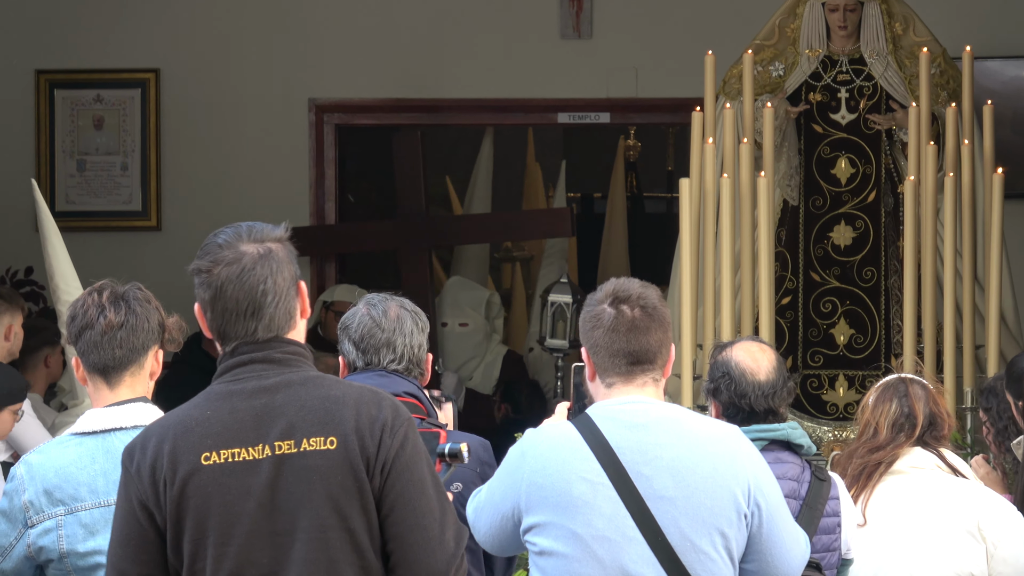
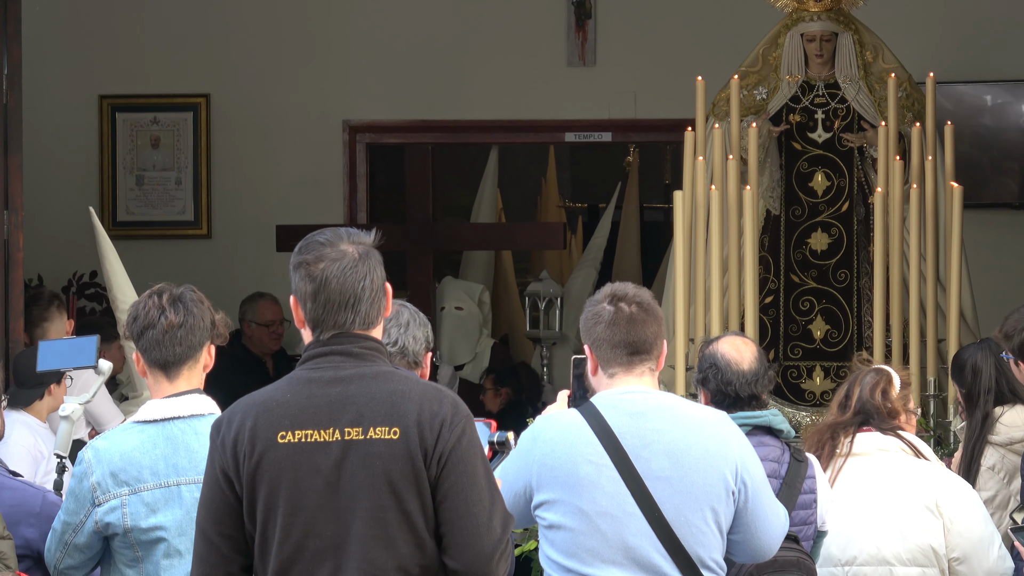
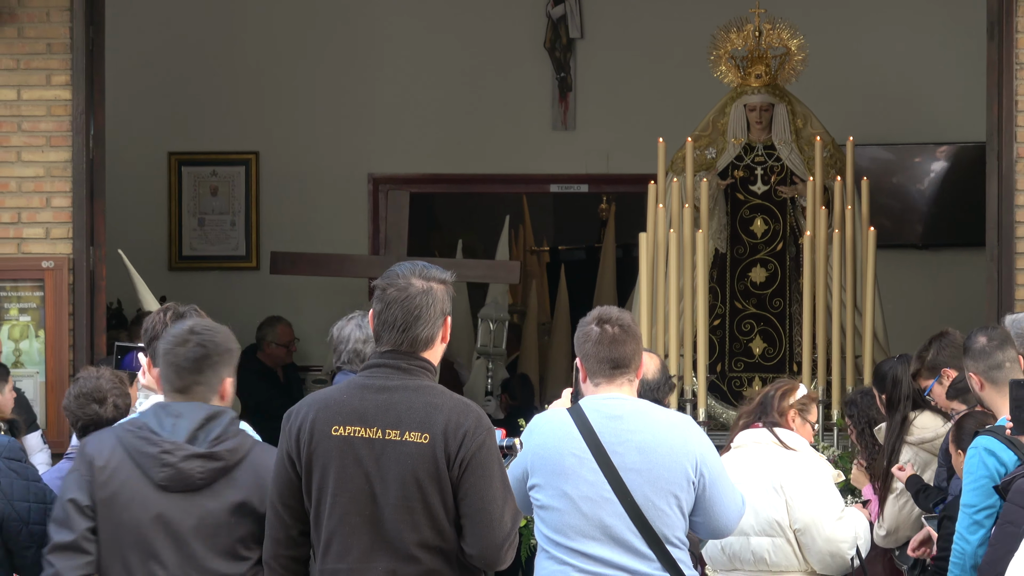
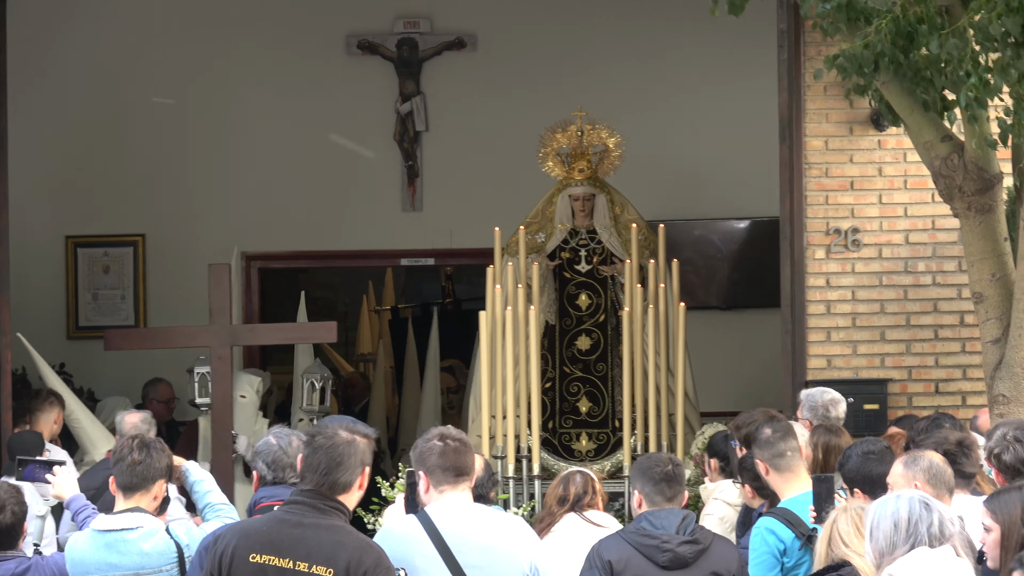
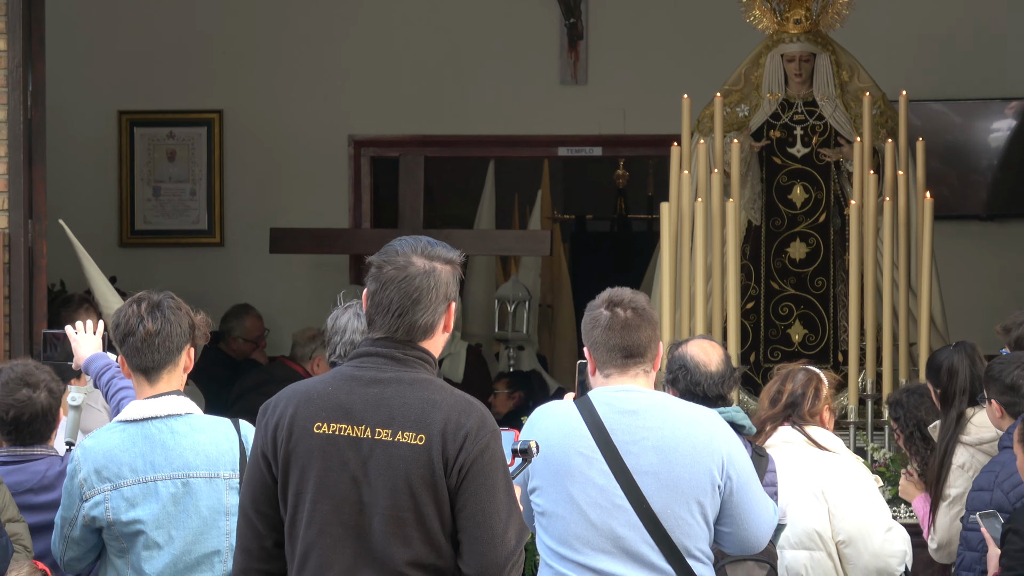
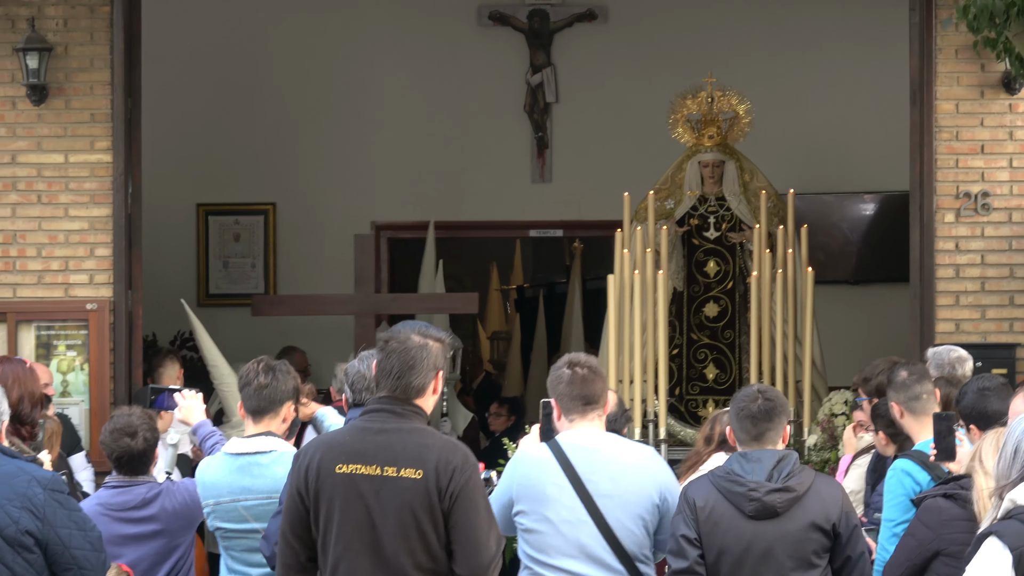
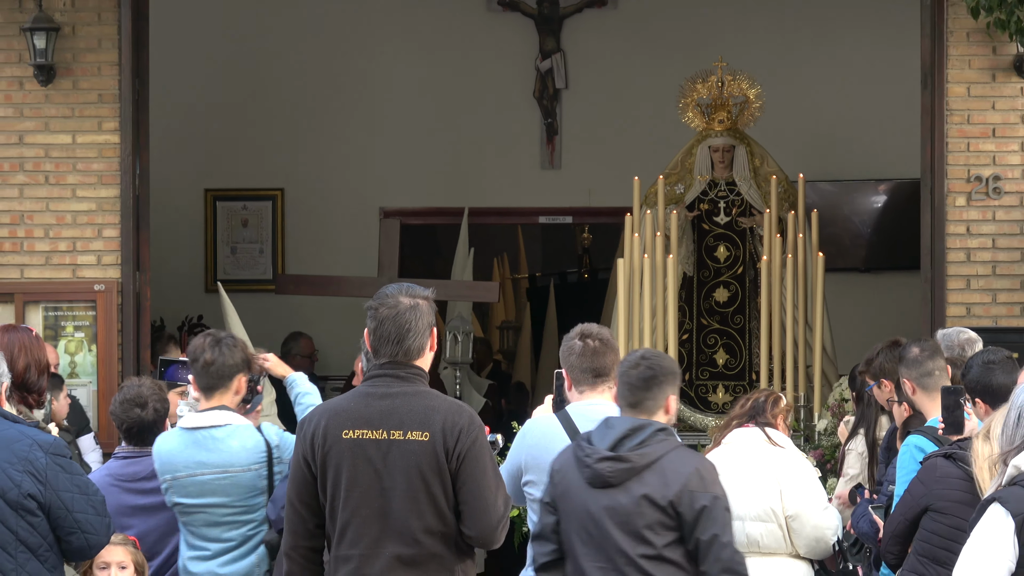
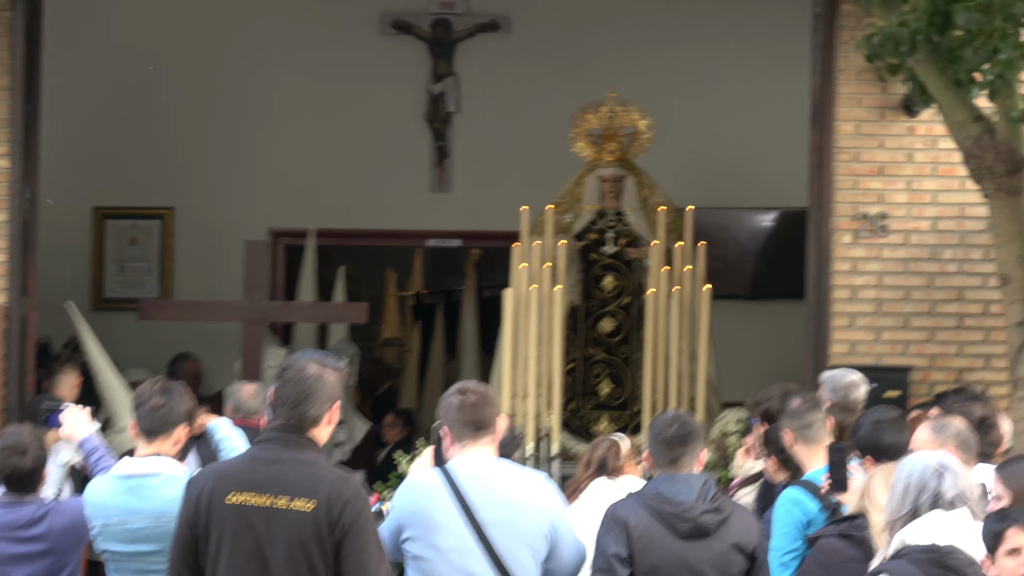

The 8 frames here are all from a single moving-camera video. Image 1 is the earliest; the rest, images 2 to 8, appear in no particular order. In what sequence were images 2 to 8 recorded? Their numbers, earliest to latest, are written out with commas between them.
2, 5, 3, 7, 6, 8, 4
